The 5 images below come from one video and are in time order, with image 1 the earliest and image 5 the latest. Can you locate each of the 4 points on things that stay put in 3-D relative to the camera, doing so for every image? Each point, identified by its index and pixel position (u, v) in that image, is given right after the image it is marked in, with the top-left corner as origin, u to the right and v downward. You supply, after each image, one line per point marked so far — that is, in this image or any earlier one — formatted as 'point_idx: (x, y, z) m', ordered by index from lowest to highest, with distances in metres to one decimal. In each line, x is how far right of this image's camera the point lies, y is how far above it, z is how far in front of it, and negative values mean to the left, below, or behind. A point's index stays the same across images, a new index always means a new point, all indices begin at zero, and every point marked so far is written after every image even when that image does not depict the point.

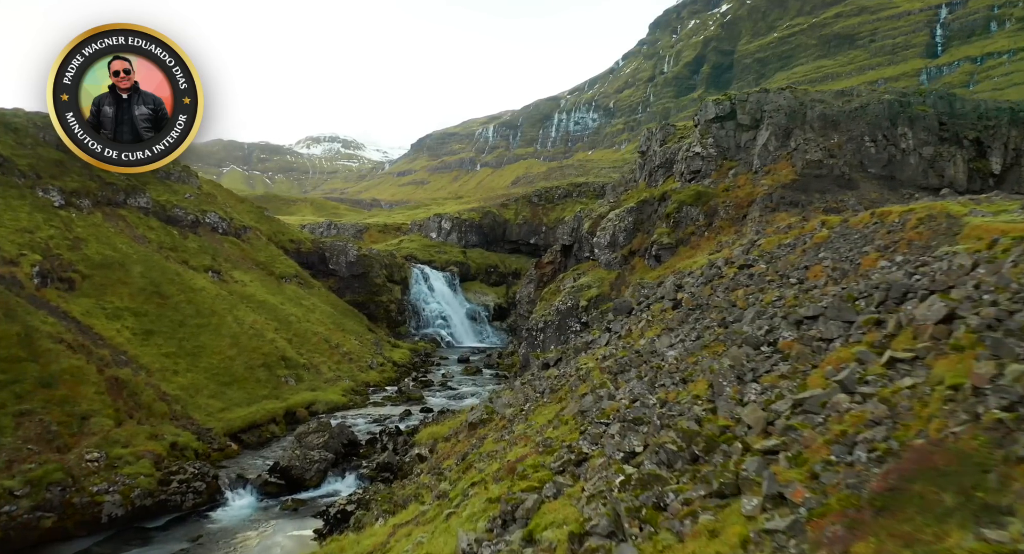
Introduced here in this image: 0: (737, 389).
0: (+6.5, -3.3, +16.3) m
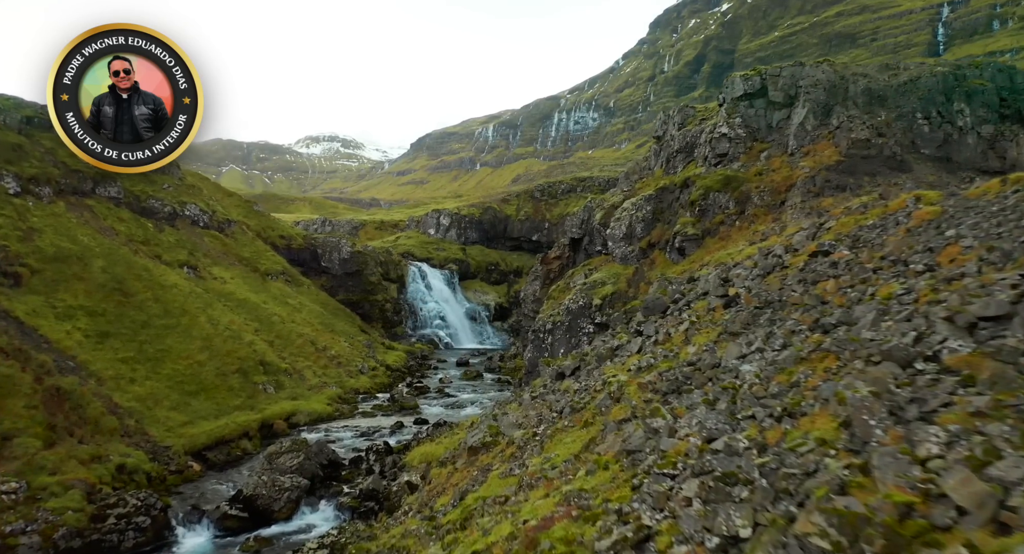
0: (+7.0, -2.9, +10.2) m
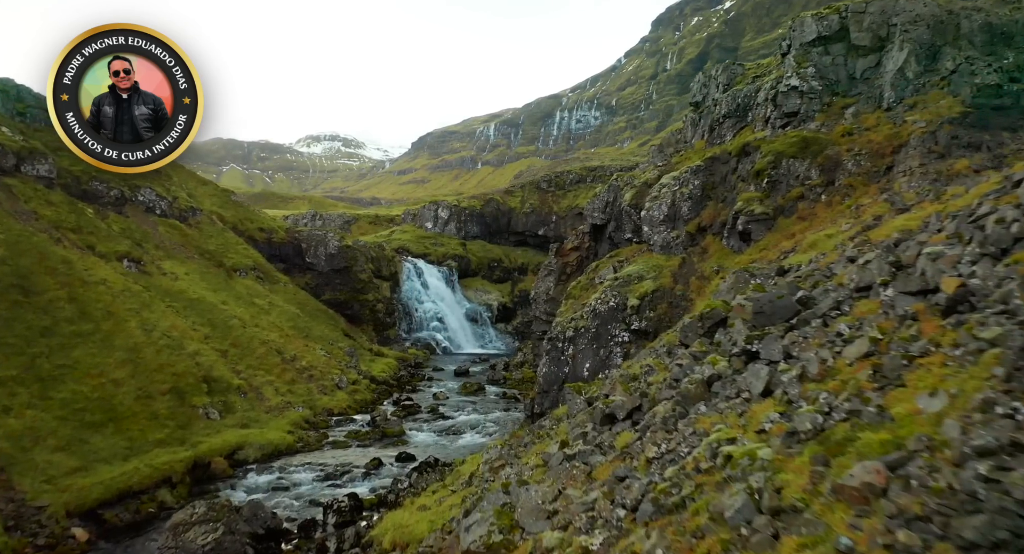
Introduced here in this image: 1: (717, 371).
0: (+7.7, -2.4, -1.1) m
1: (+6.2, -2.9, +16.9) m
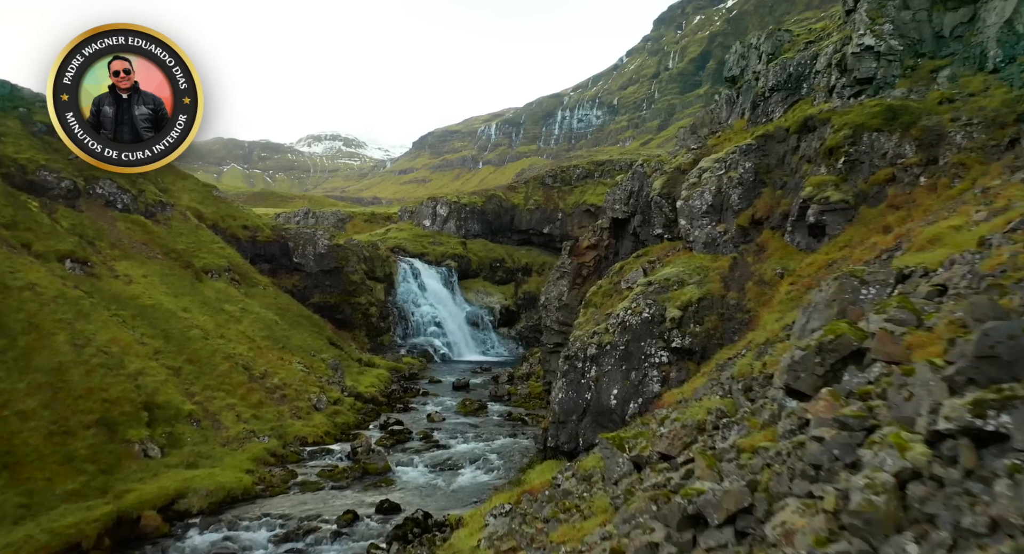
0: (+8.1, -2.7, -8.7) m
1: (+6.6, -3.1, +9.3) m
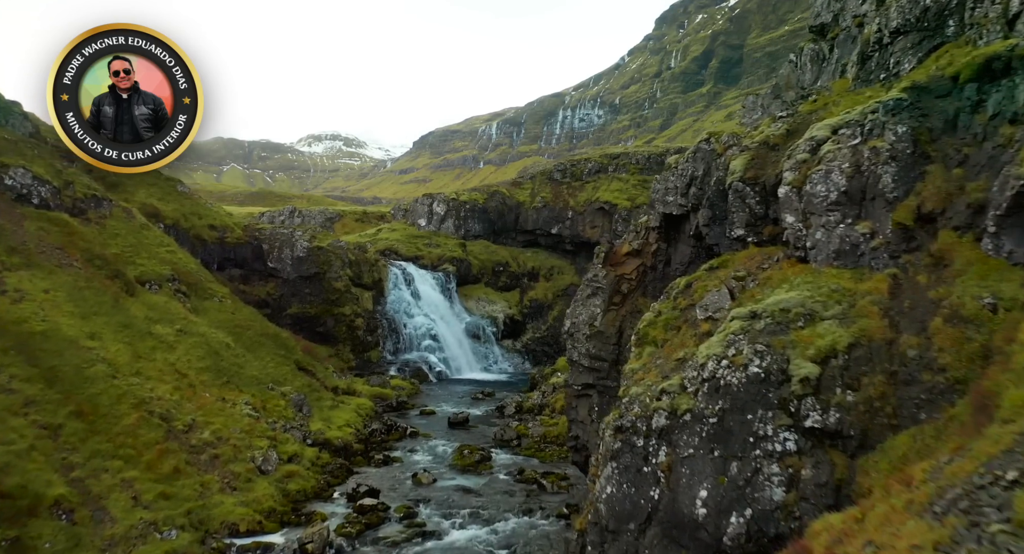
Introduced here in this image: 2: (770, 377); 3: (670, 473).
0: (+8.9, -3.7, -20.5) m
1: (+7.4, -4.1, -2.5) m
2: (+8.5, -3.3, +18.8) m
3: (+5.7, -6.9, +19.9) m
